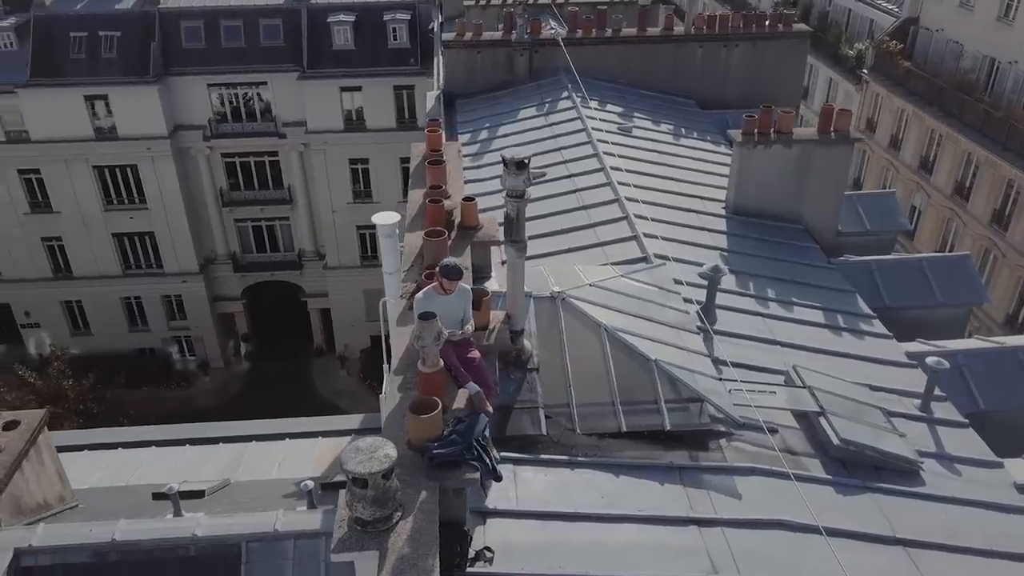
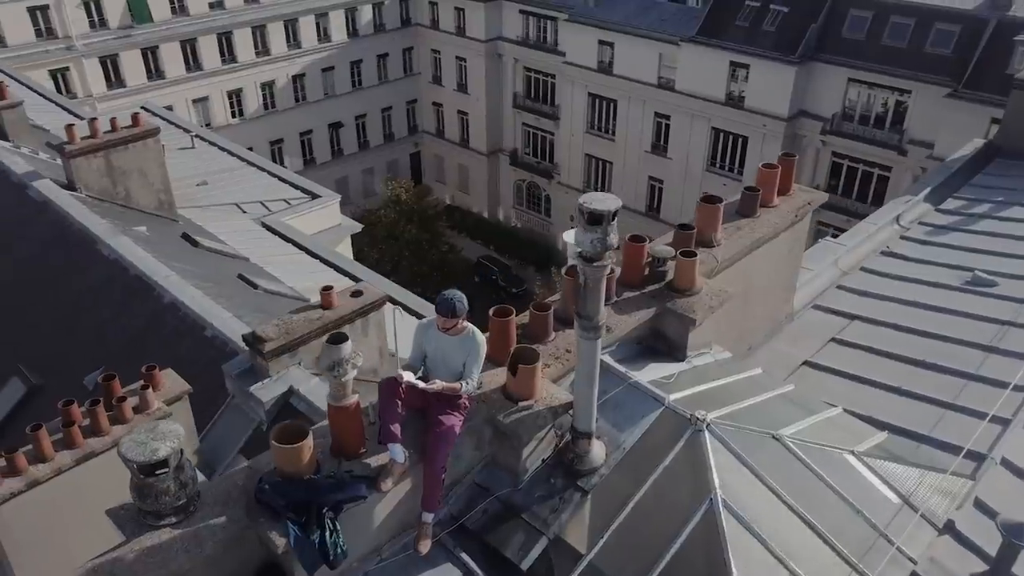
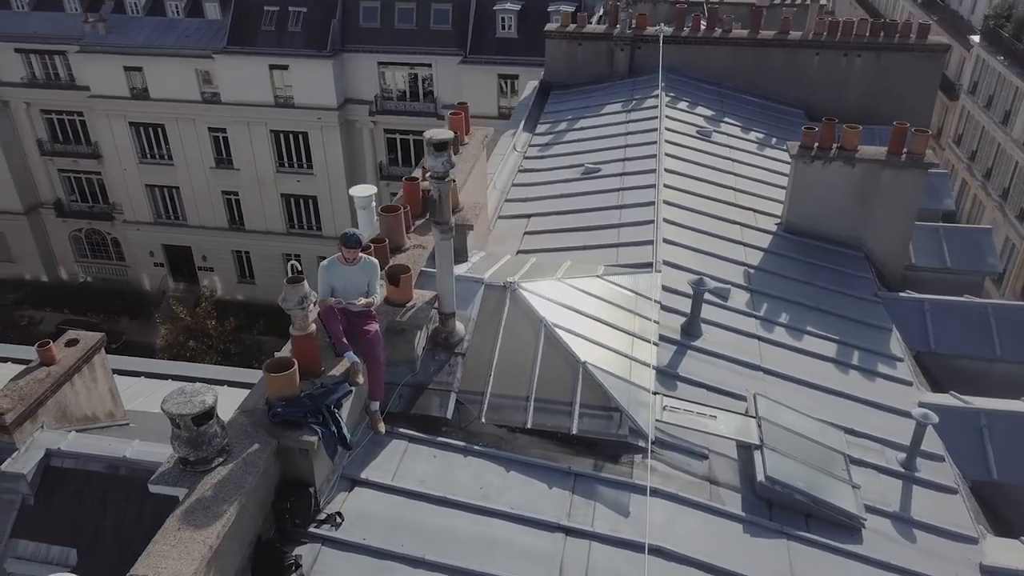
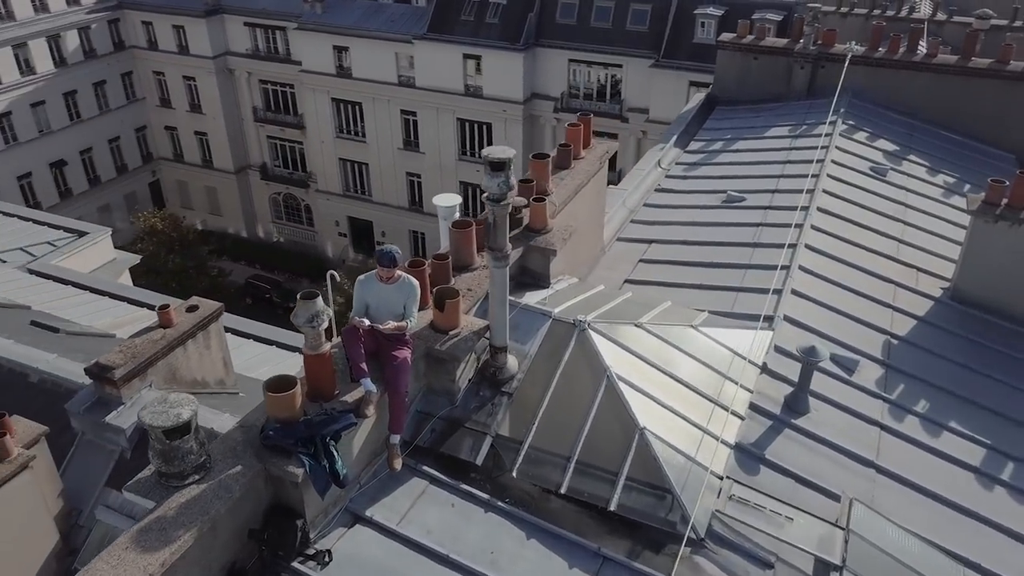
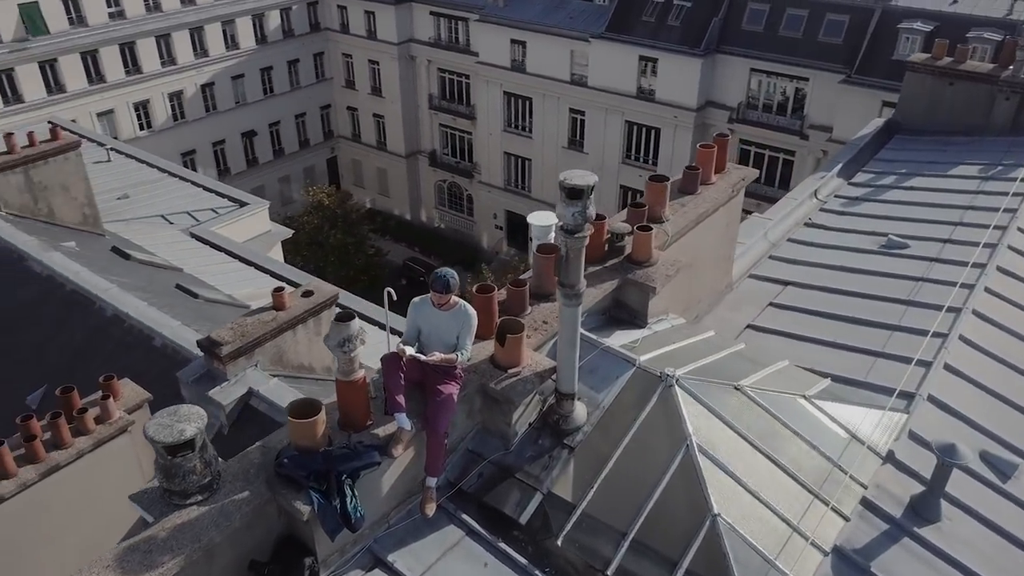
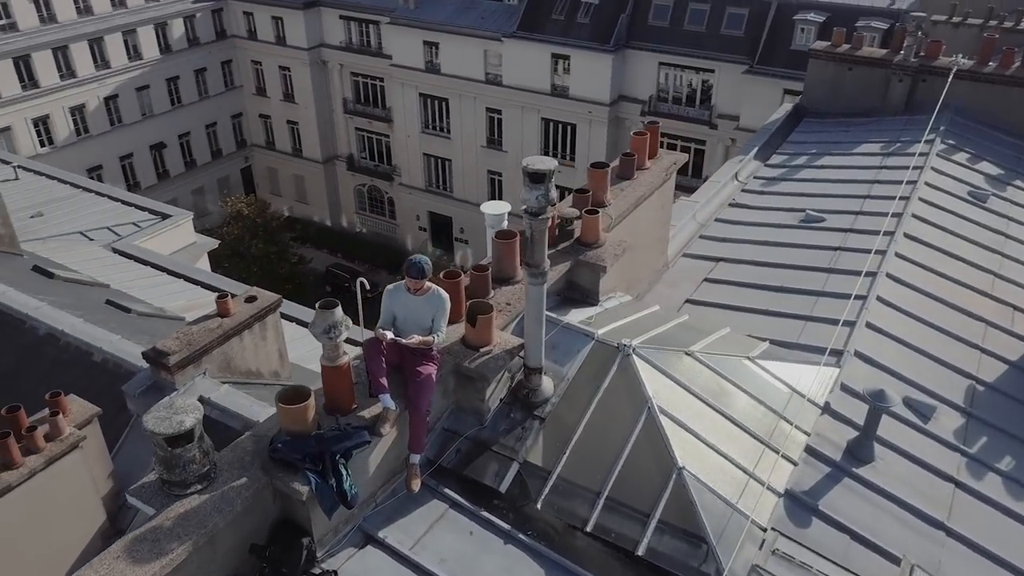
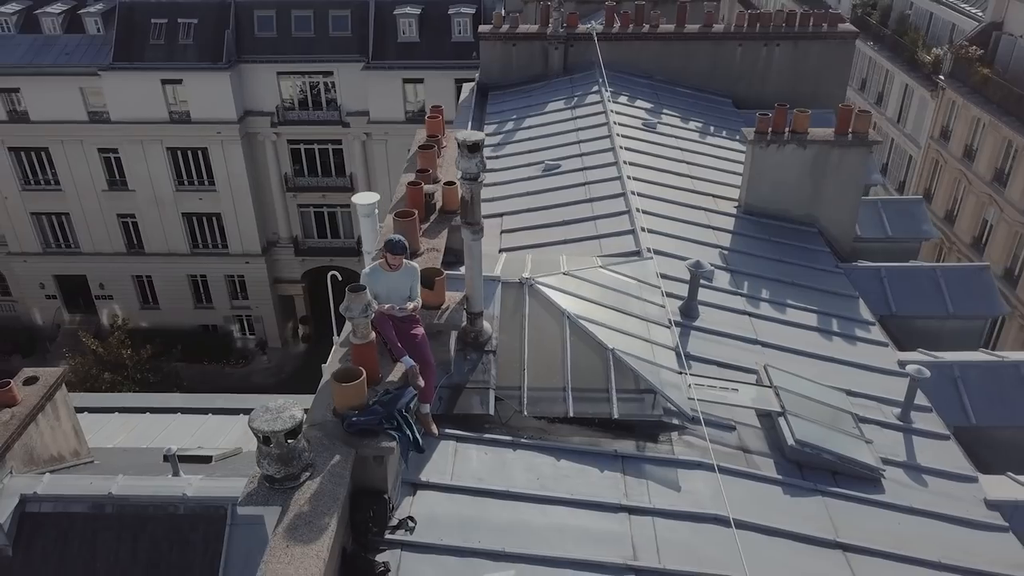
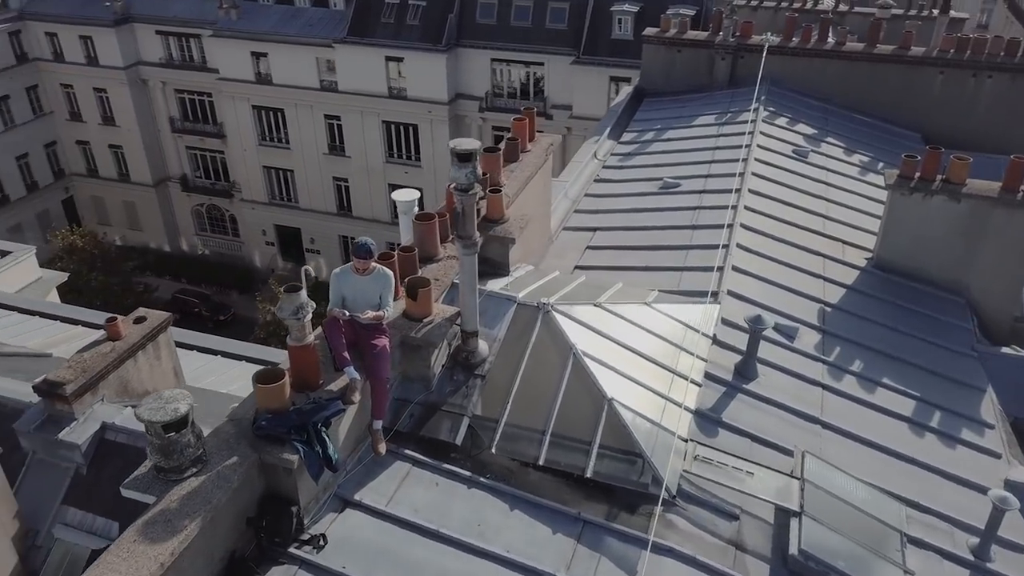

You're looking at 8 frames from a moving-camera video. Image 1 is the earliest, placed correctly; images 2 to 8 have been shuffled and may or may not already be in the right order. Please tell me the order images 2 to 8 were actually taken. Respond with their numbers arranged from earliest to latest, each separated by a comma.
7, 3, 8, 4, 6, 5, 2
